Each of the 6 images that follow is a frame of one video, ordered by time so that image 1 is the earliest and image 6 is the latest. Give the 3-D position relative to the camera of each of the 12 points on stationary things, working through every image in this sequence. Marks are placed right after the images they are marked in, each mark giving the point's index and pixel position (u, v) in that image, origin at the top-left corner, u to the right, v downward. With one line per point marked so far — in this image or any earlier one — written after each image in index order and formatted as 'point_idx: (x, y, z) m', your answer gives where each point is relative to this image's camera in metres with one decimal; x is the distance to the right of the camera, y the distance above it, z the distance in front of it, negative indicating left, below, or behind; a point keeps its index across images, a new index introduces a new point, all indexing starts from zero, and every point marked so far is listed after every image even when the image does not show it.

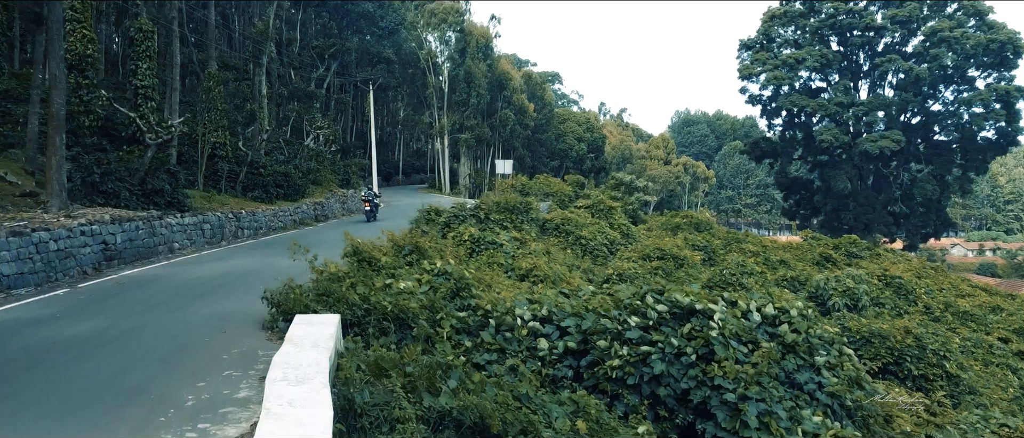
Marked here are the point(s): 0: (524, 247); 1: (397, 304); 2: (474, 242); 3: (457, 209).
0: (+0.3, -0.6, +15.7) m
1: (-1.0, -0.8, +7.4) m
2: (-0.7, -0.4, +14.6) m
3: (-1.1, +0.2, +16.7) m
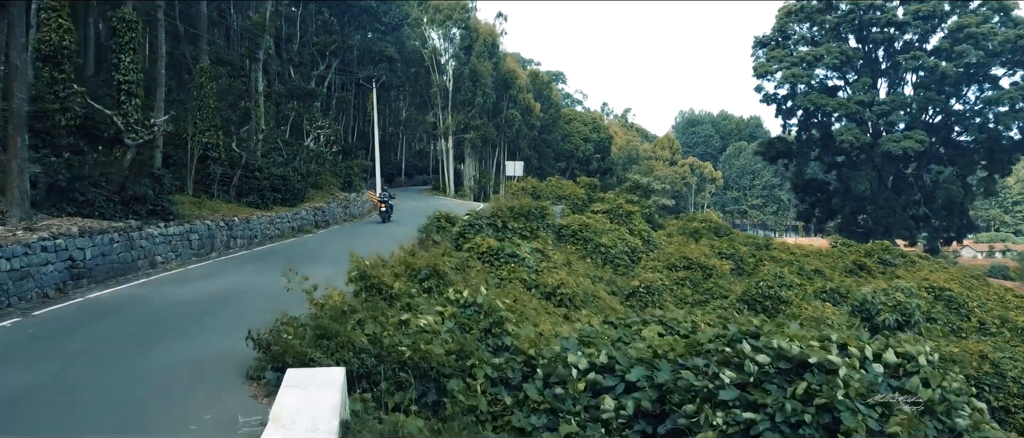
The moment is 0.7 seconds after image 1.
0: (+0.6, -0.7, +14.2) m
1: (-0.7, -0.9, +5.8) m
2: (-0.3, -0.6, +13.0) m
3: (-0.7, 0.0, +15.2) m
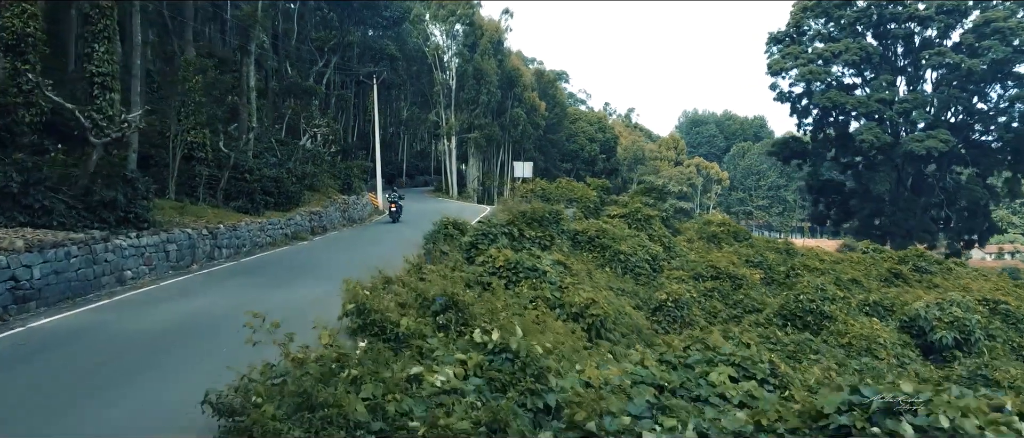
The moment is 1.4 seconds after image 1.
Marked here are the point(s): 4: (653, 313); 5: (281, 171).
0: (+0.9, -0.8, +12.6) m
1: (-0.4, -1.1, +4.2) m
2: (0.0, -0.7, +11.4) m
3: (-0.4, -0.1, +13.6) m
4: (+2.8, -1.9, +16.0) m
5: (-5.6, +1.2, +19.6) m
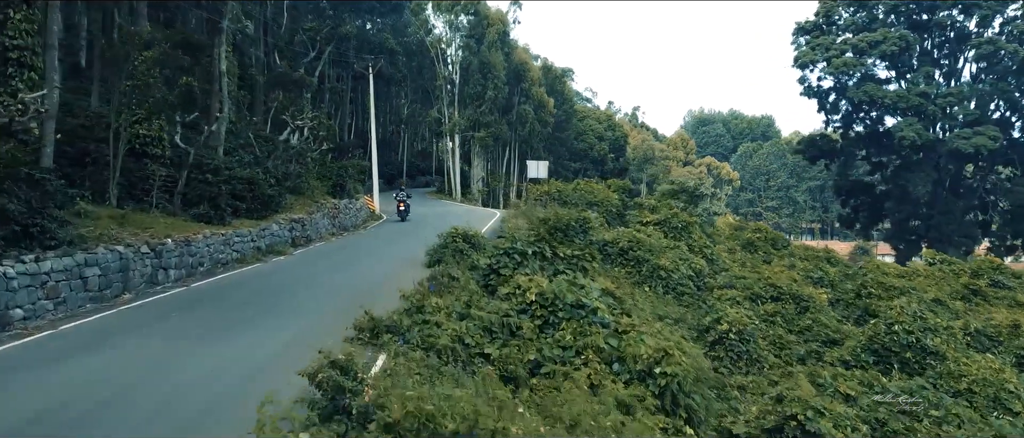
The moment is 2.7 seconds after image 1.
0: (+1.3, -1.0, +9.4) m
1: (0.0, -1.2, +1.1) m
2: (+0.4, -0.9, +8.3) m
3: (-0.1, -0.3, +10.4) m
4: (+3.1, -2.0, +12.8) m
5: (-5.2, +1.0, +16.5) m
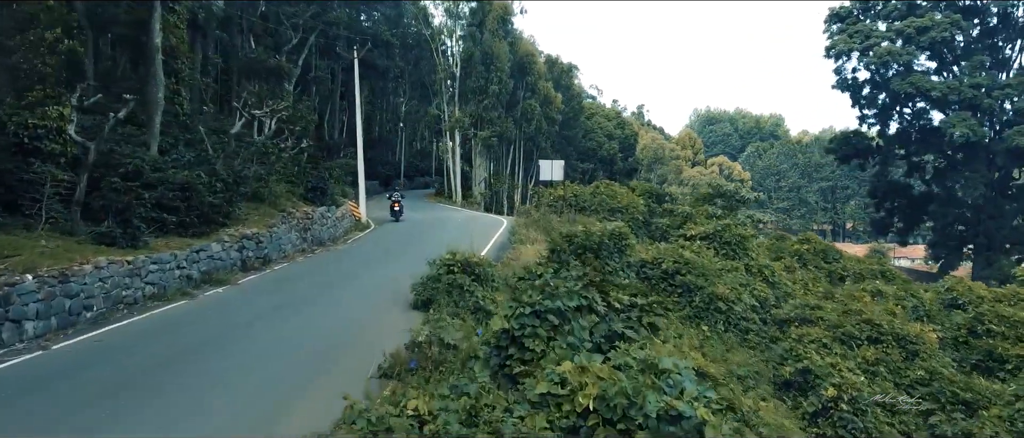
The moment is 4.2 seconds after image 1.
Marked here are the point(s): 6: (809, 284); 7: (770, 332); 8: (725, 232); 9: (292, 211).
0: (+1.5, -1.3, +5.7) m
1: (+0.2, -1.5, -2.6) m
2: (+0.6, -1.1, +4.6) m
3: (+0.2, -0.5, +6.7) m
4: (+3.4, -2.3, +9.1) m
5: (-5.0, +0.7, +12.8) m
6: (+6.0, -1.2, +16.5) m
7: (+4.1, -1.7, +12.7) m
8: (+4.3, -0.3, +16.5) m
9: (-4.4, +0.1, +16.1) m
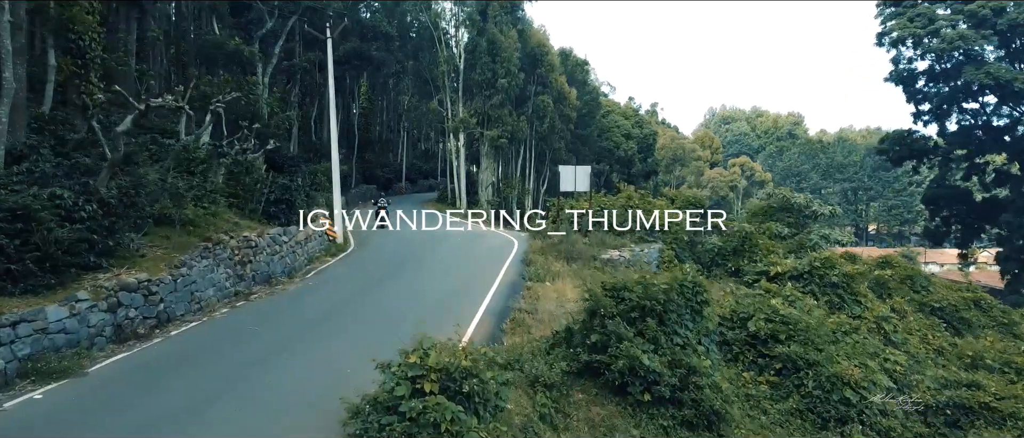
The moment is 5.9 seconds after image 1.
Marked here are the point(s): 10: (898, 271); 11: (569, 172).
0: (+1.6, -1.7, +1.3) m
1: (+0.2, -1.9, -7.0) m
2: (+0.7, -1.6, +0.2) m
3: (+0.3, -1.0, +2.3) m
4: (+3.5, -2.7, +4.7) m
5: (-4.8, +0.3, +8.4) m
6: (+6.2, -1.7, +12.0) m
7: (+4.2, -2.2, +8.2) m
8: (+4.5, -0.8, +12.0) m
9: (-4.2, -0.3, +11.8) m
10: (+8.8, -1.1, +18.6) m
11: (+1.3, +1.4, +21.0) m
